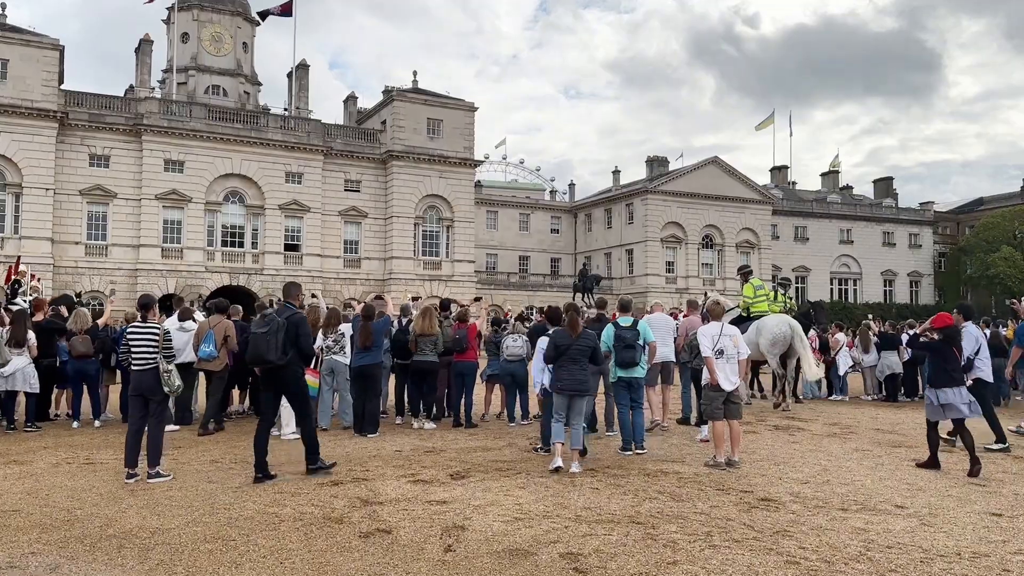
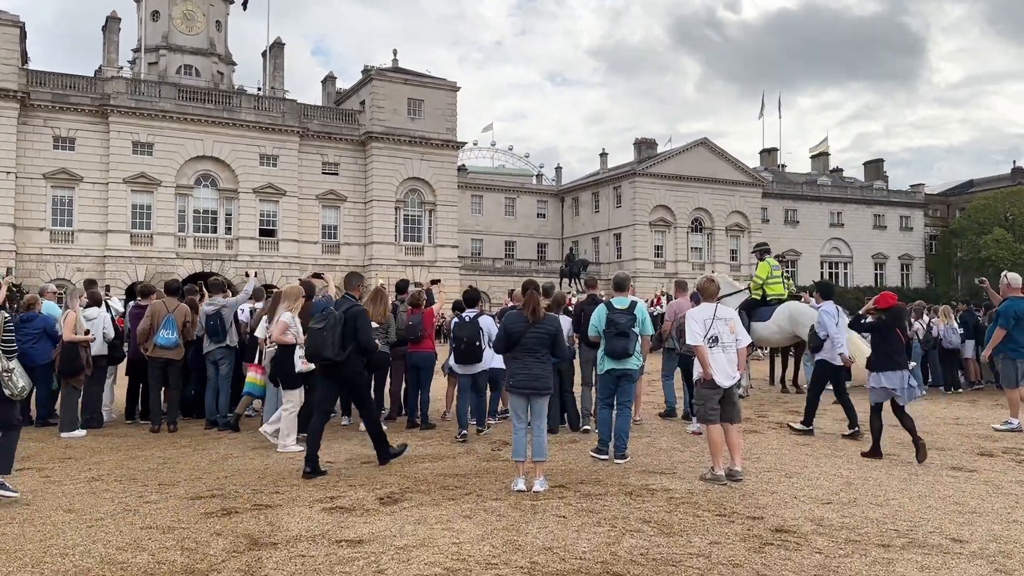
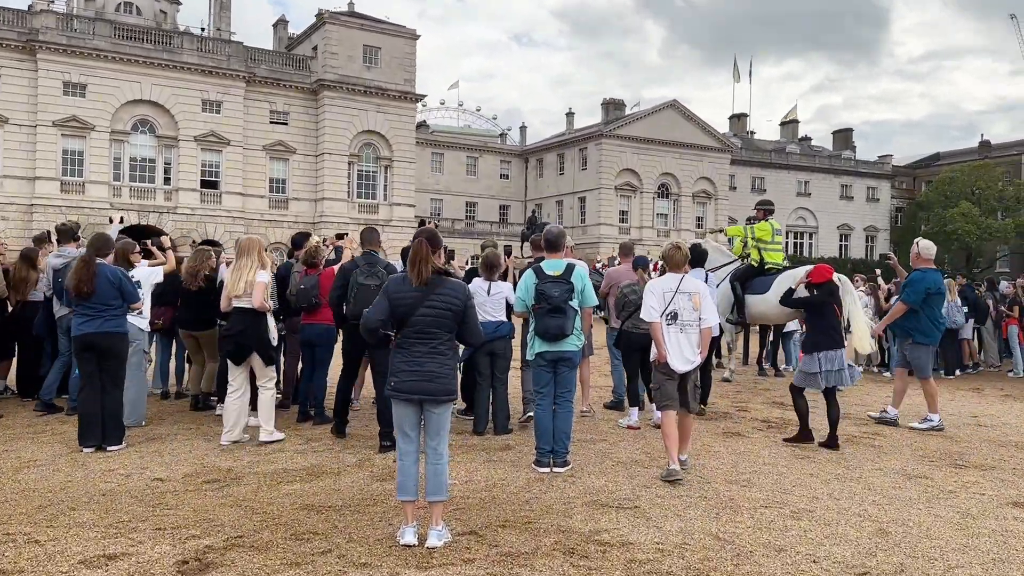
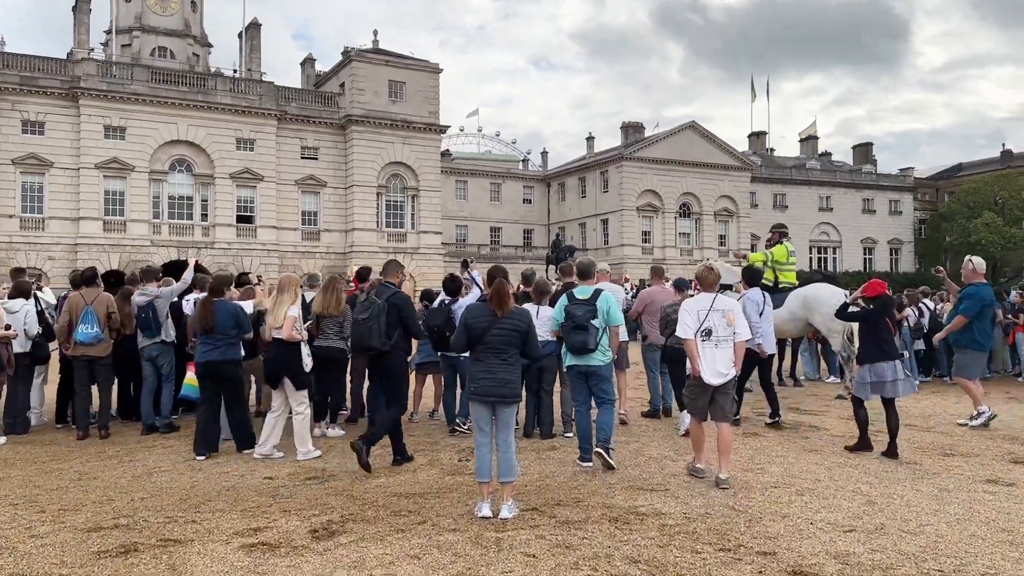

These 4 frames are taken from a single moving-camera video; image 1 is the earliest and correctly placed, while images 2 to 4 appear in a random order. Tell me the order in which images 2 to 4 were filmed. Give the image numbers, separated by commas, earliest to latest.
2, 4, 3
